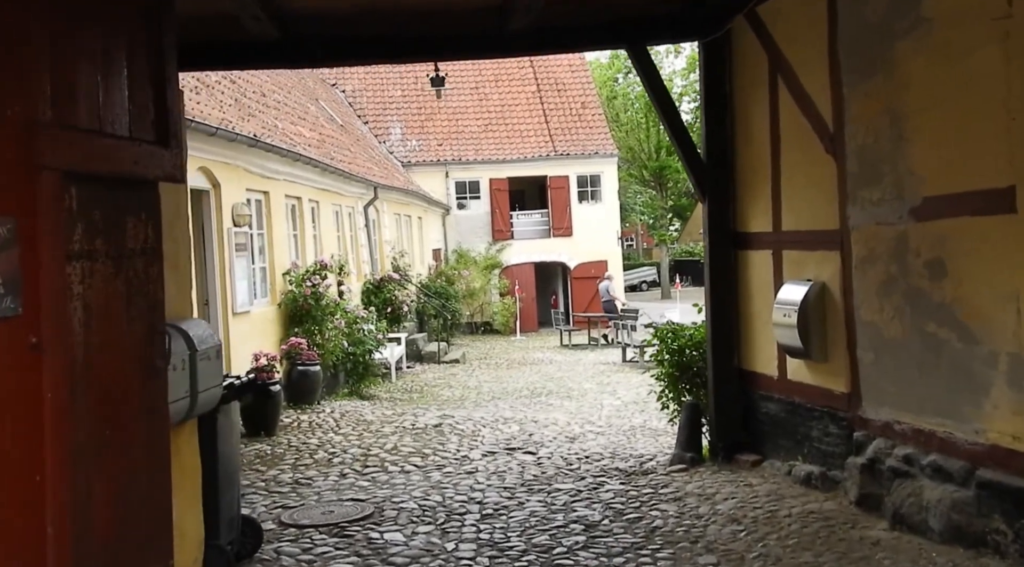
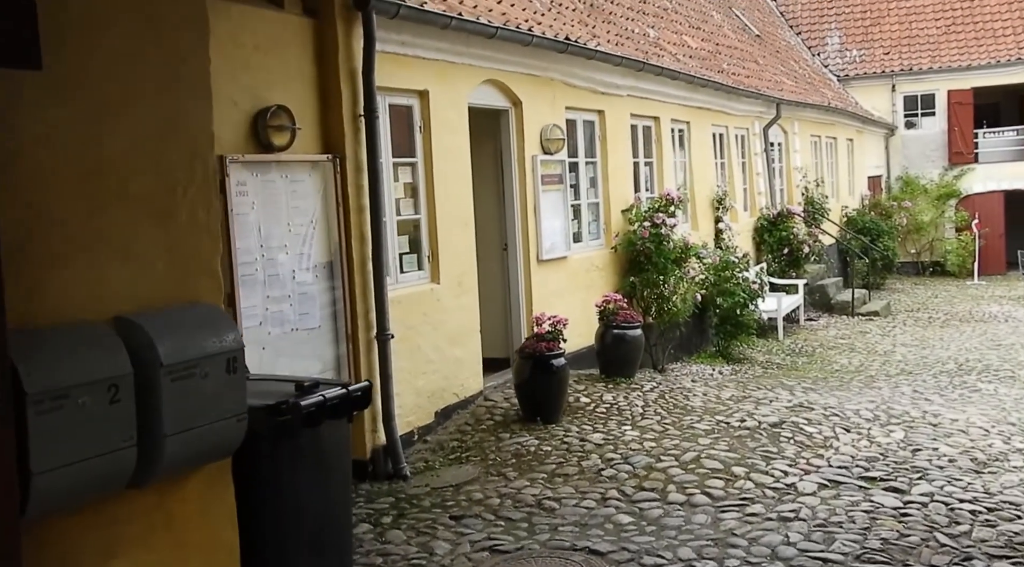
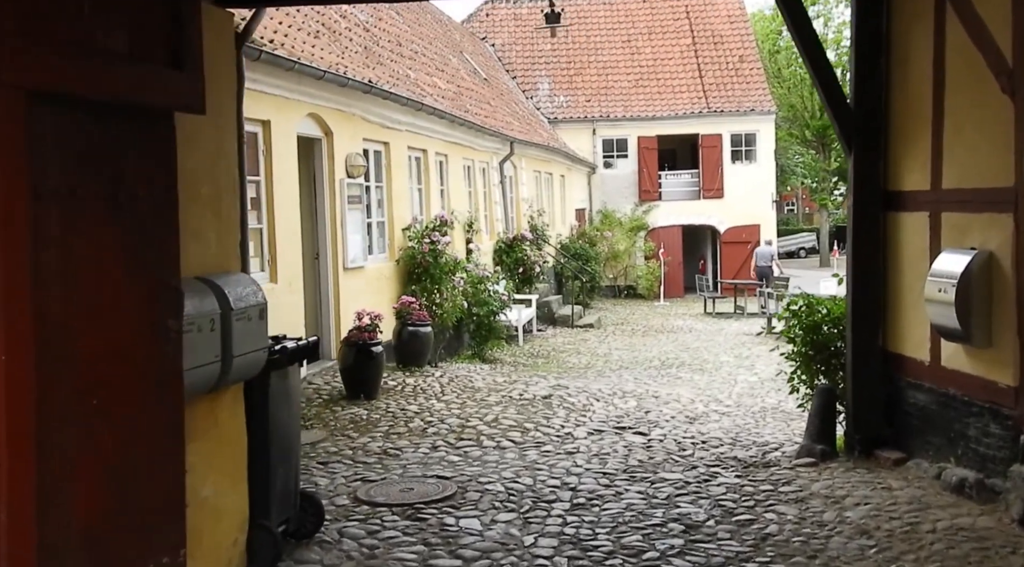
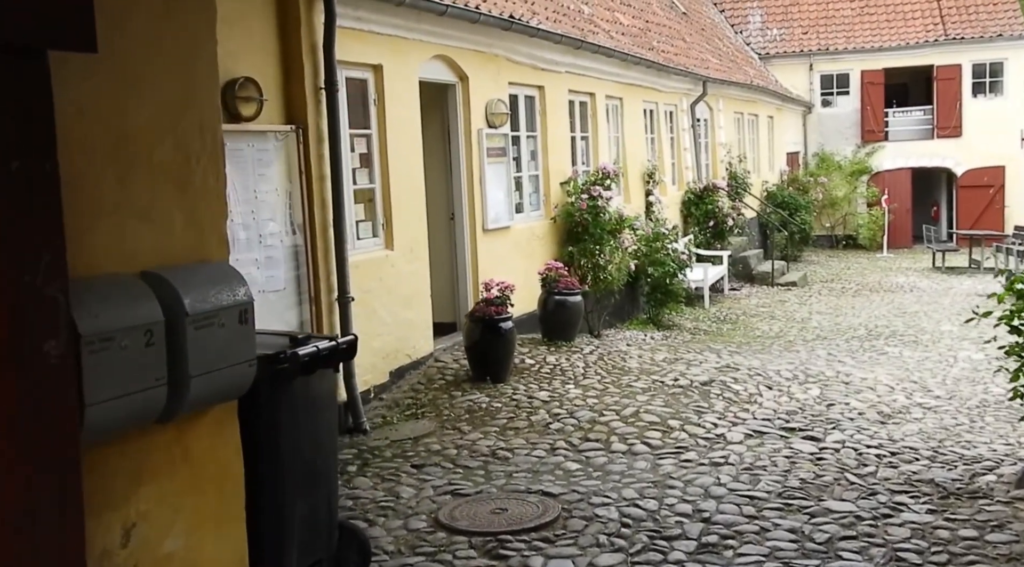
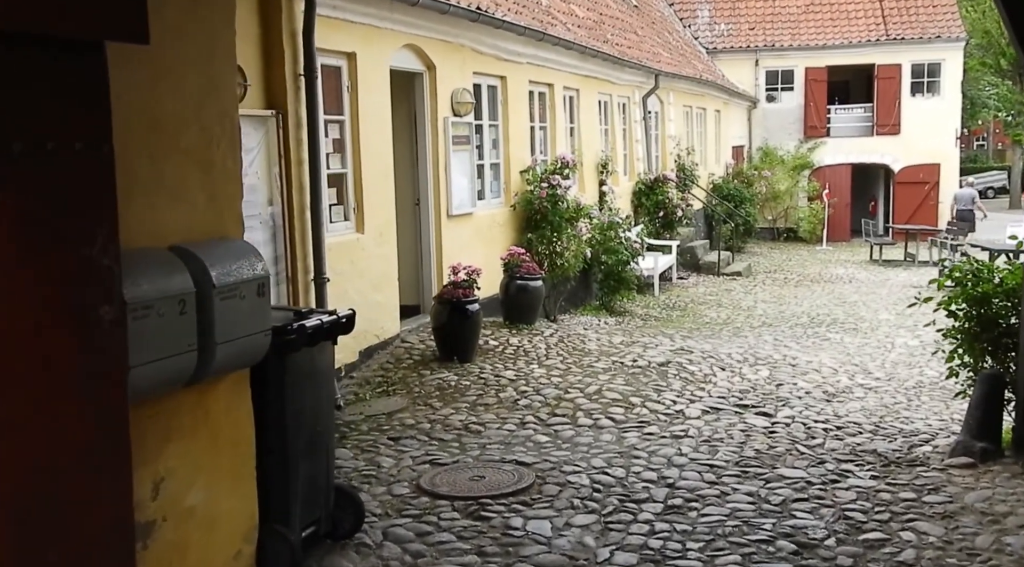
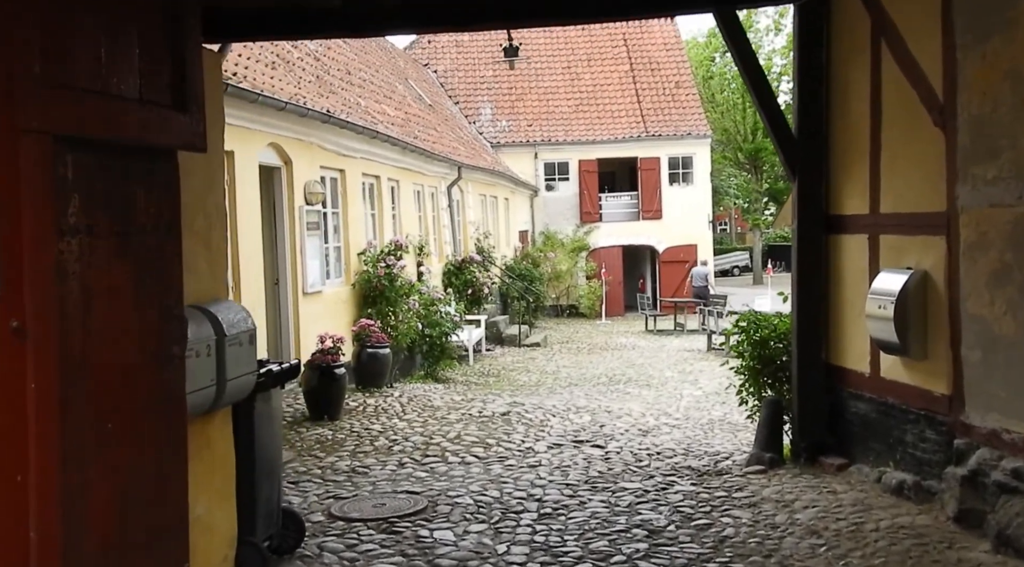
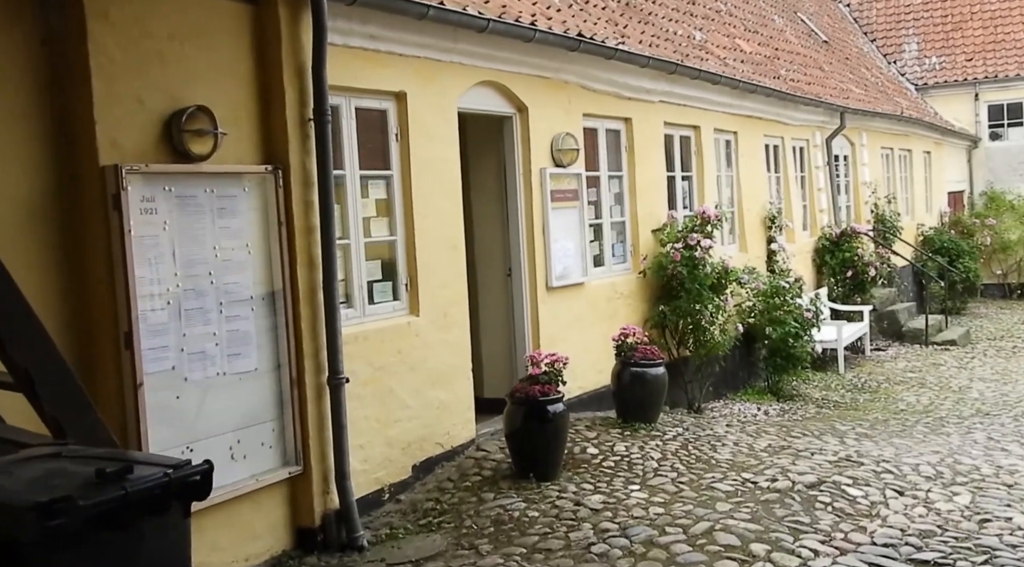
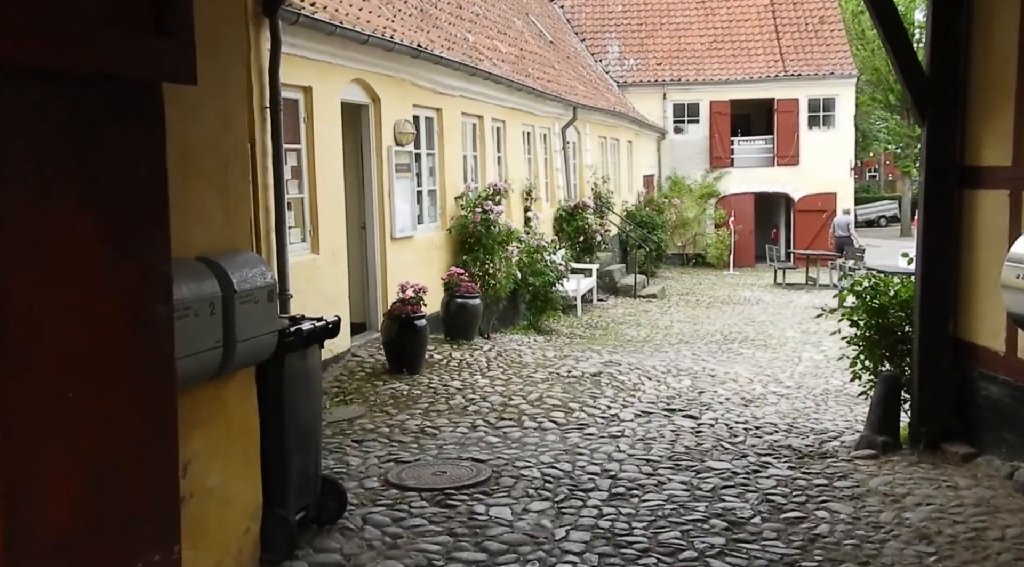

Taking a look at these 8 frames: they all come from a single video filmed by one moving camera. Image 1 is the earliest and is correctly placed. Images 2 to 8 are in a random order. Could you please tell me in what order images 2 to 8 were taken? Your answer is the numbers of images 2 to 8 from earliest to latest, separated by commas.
6, 3, 8, 5, 4, 2, 7
